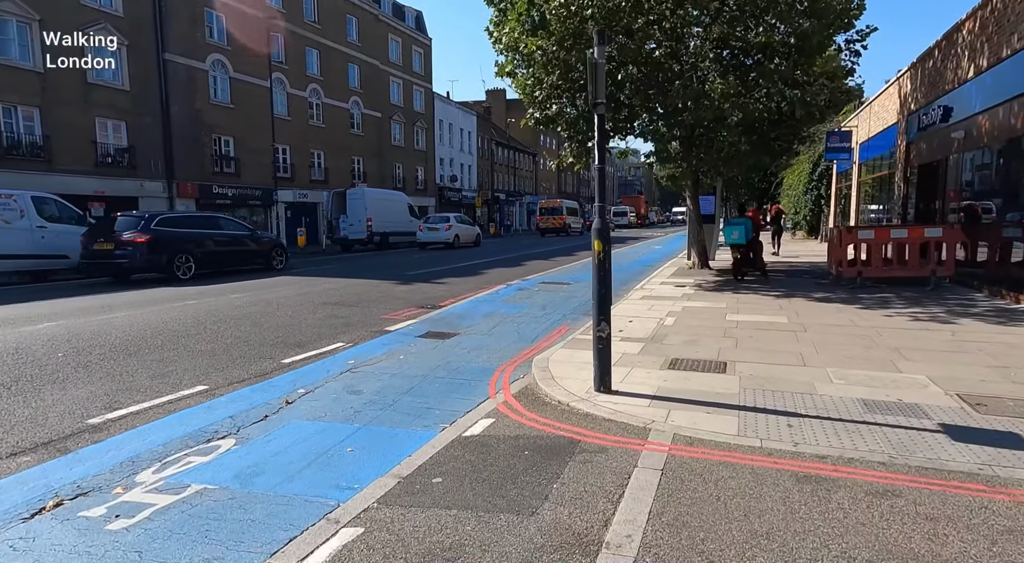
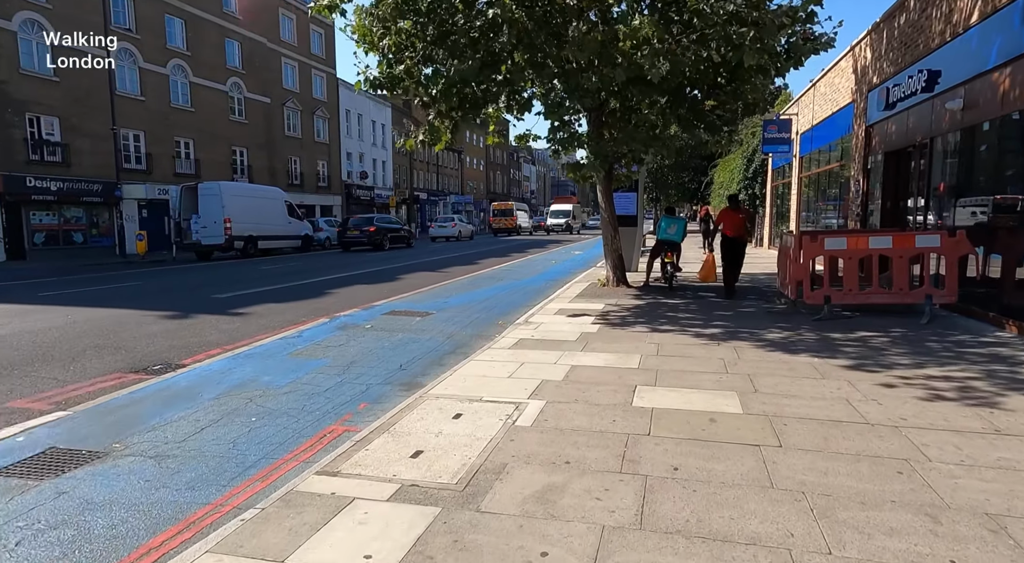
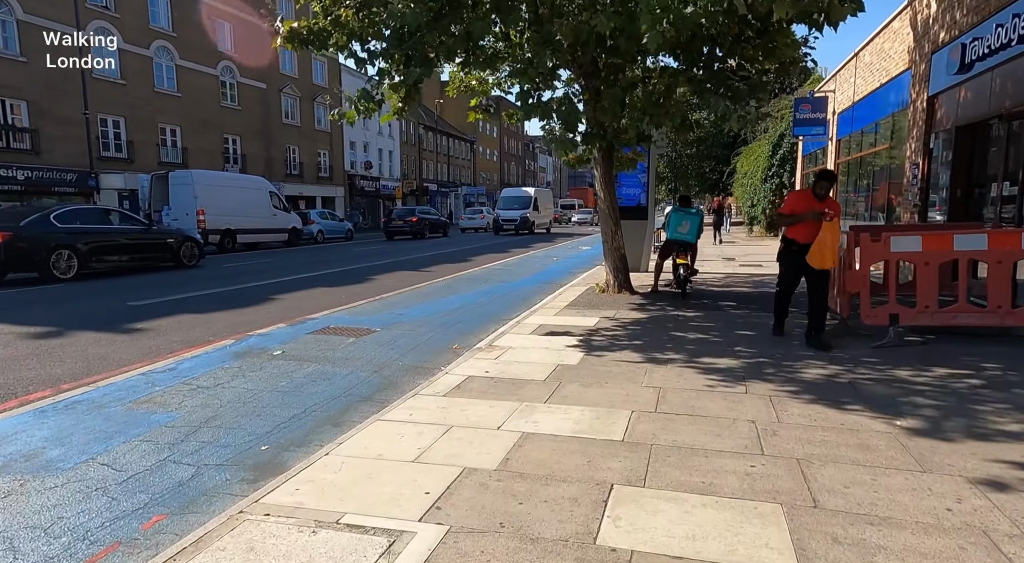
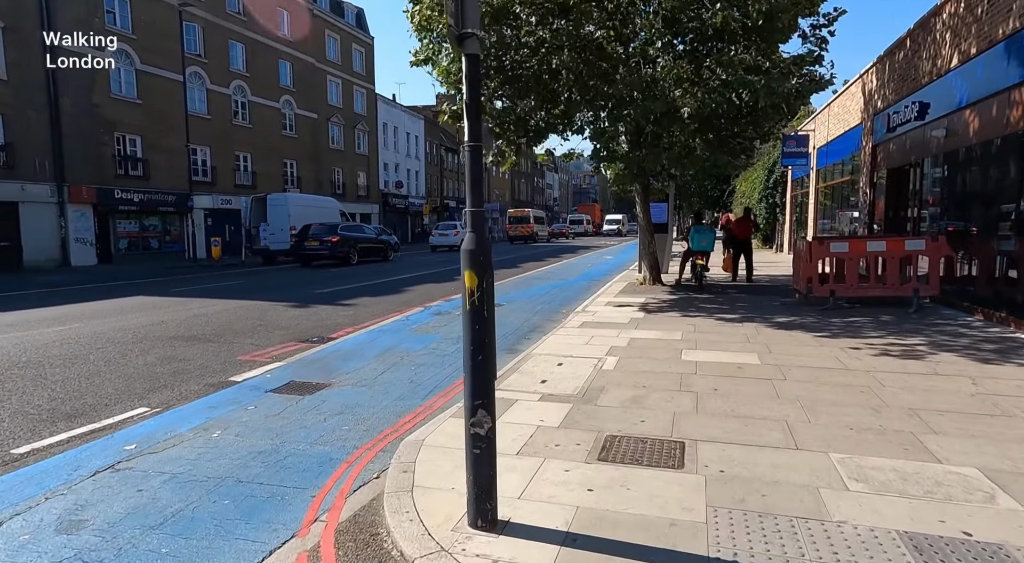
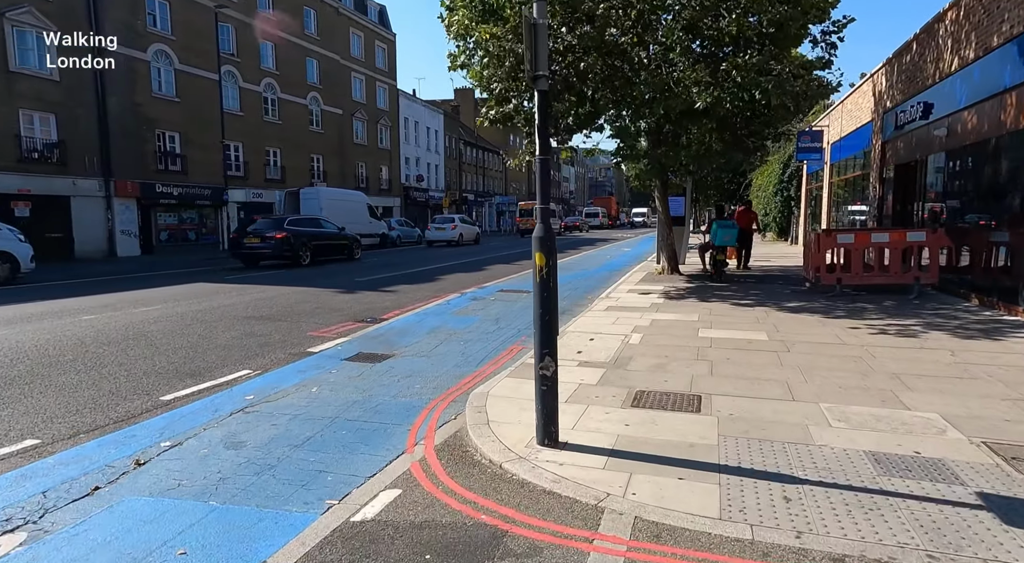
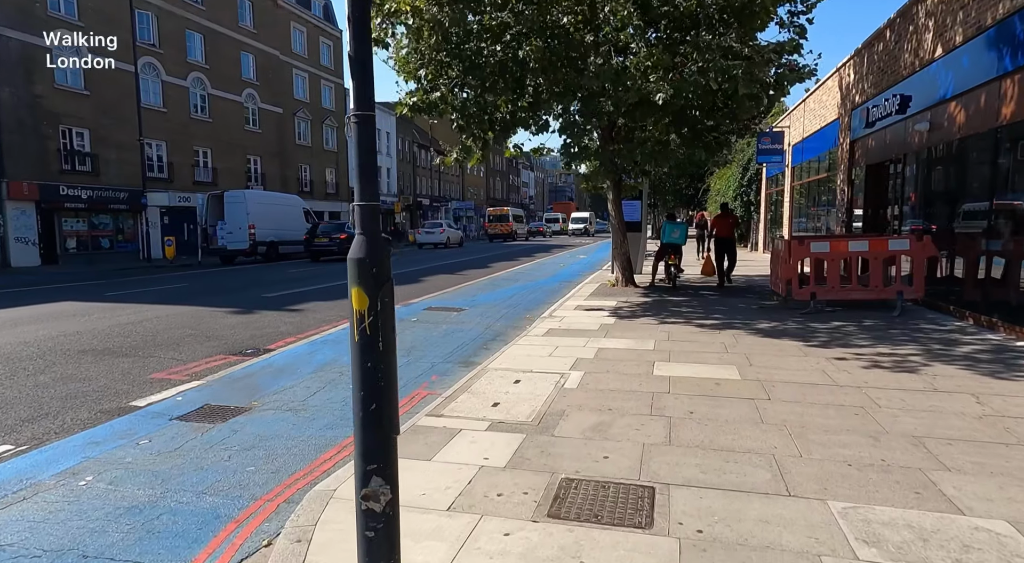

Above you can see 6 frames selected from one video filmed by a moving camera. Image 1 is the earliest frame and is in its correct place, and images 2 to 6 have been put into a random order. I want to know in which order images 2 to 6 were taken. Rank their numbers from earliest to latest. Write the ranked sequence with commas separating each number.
5, 4, 6, 2, 3
